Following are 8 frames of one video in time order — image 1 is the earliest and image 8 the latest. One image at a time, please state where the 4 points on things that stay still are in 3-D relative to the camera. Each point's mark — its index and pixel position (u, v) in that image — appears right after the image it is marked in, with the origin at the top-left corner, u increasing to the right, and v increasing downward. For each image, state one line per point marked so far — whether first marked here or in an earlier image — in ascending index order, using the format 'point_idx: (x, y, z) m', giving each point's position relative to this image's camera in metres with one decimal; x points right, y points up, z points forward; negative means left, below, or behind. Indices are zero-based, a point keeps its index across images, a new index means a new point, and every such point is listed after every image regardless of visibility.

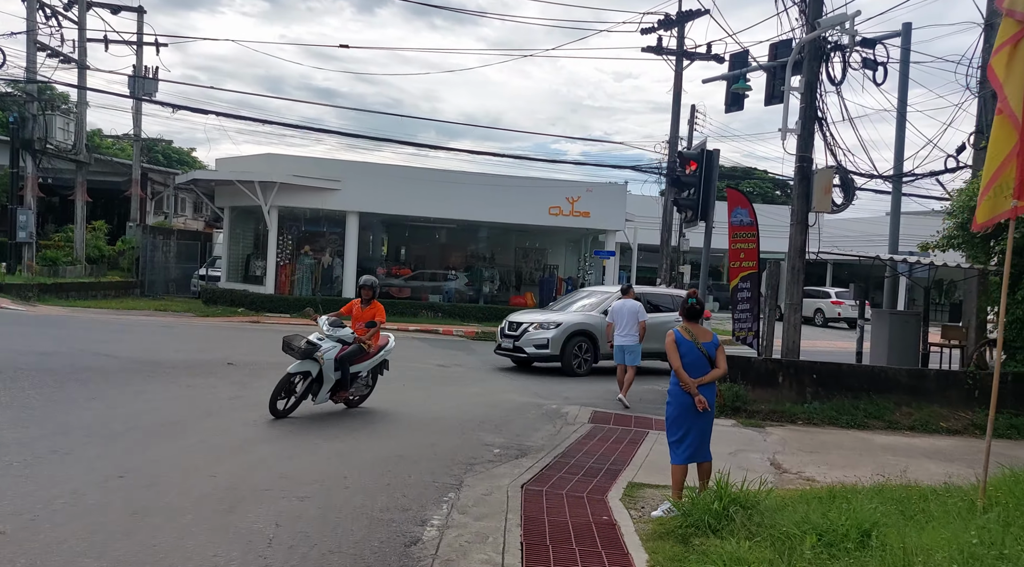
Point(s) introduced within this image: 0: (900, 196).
0: (+7.0, +1.6, +14.7) m
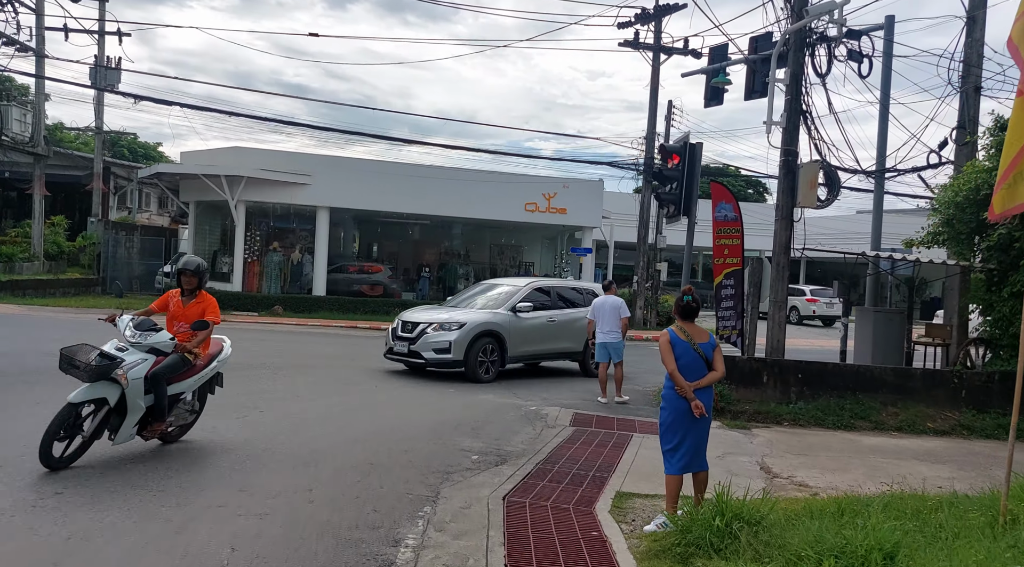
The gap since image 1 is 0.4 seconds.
0: (+6.5, +1.6, +14.5) m
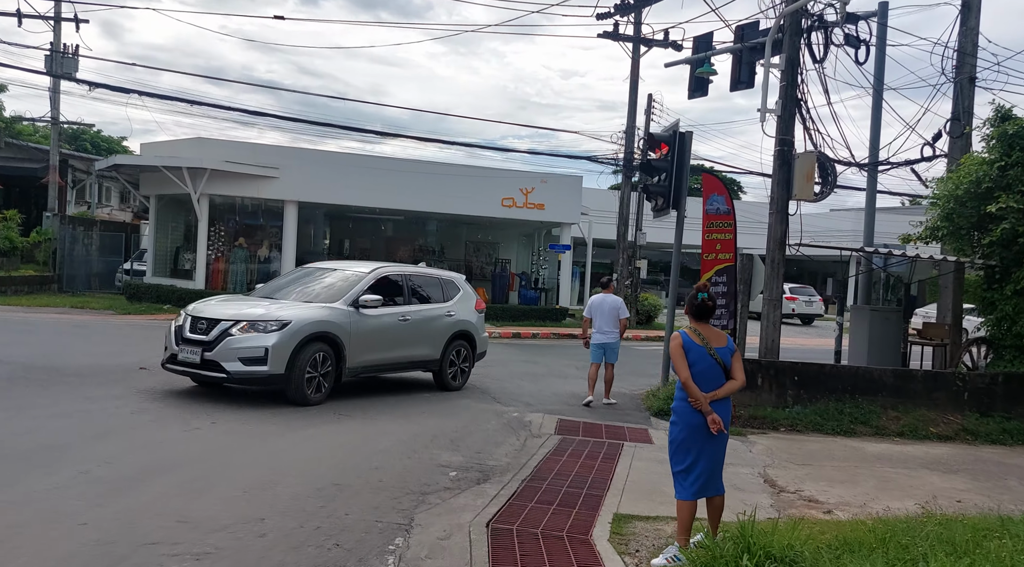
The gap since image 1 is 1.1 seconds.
0: (+6.2, +1.7, +13.9) m
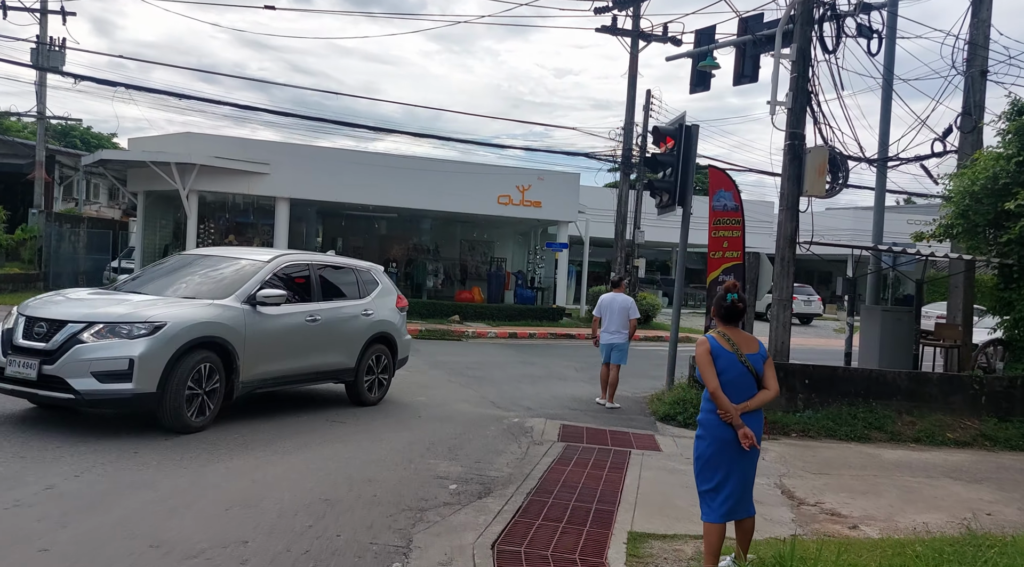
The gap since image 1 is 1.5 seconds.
0: (+6.1, +1.7, +13.5) m
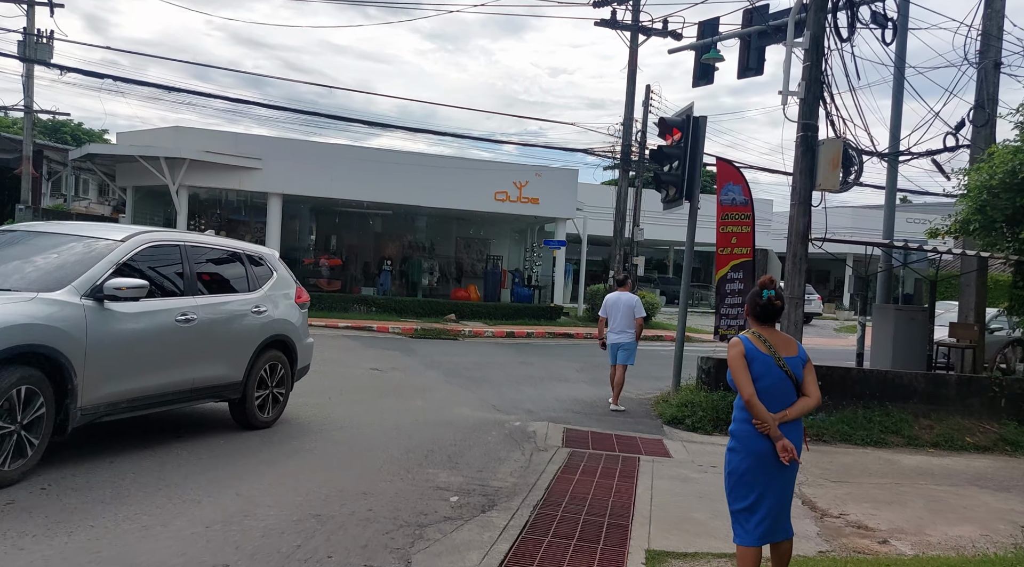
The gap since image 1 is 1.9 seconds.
0: (+6.1, +1.7, +13.1) m
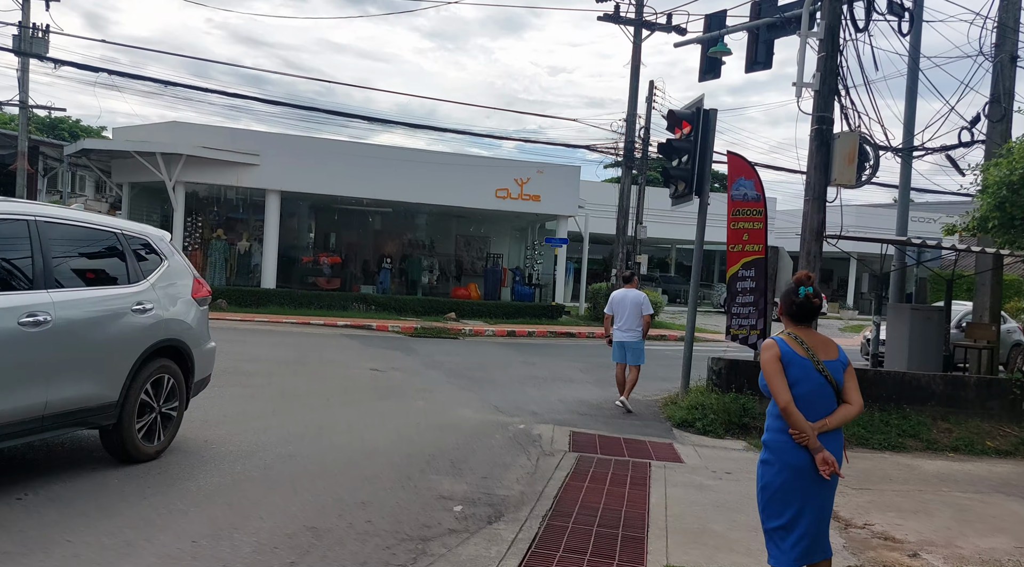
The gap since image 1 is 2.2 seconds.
0: (+6.2, +1.7, +12.8) m
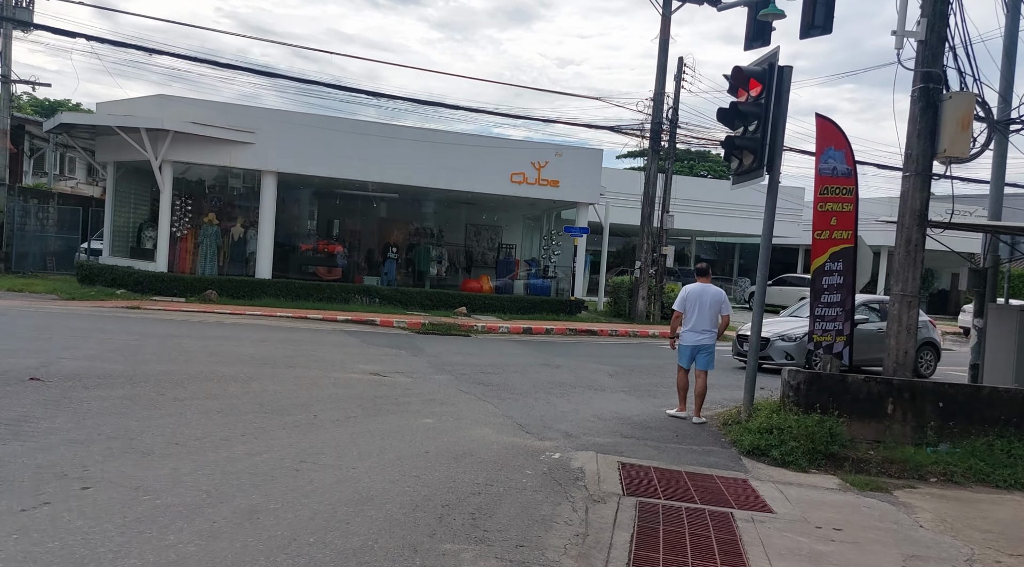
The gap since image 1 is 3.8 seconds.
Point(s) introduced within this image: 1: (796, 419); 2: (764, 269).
0: (+6.5, +1.8, +10.9) m
1: (+2.7, -1.3, +7.7) m
2: (+2.7, +0.1, +8.9) m
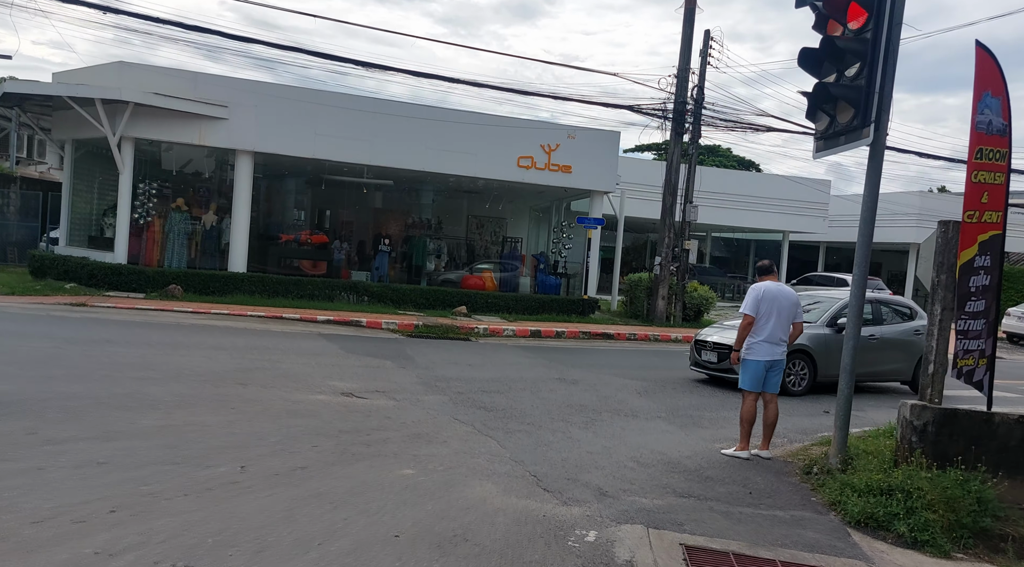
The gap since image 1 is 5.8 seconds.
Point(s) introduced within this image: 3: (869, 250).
0: (+6.7, +1.8, +8.6) m
1: (+2.8, -1.3, +5.4) m
2: (+2.8, +0.1, +6.6) m
3: (+2.9, +0.3, +6.6) m
